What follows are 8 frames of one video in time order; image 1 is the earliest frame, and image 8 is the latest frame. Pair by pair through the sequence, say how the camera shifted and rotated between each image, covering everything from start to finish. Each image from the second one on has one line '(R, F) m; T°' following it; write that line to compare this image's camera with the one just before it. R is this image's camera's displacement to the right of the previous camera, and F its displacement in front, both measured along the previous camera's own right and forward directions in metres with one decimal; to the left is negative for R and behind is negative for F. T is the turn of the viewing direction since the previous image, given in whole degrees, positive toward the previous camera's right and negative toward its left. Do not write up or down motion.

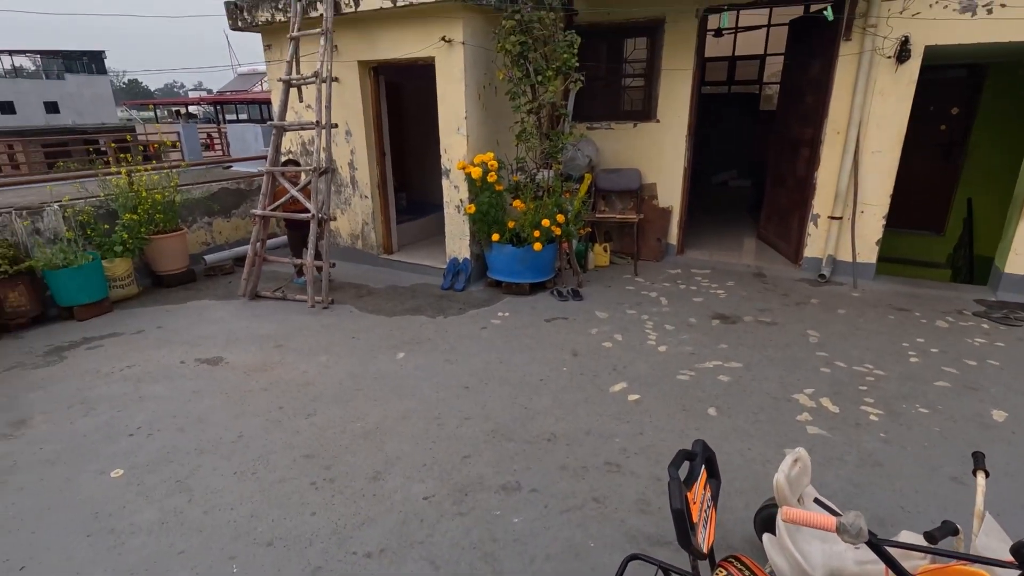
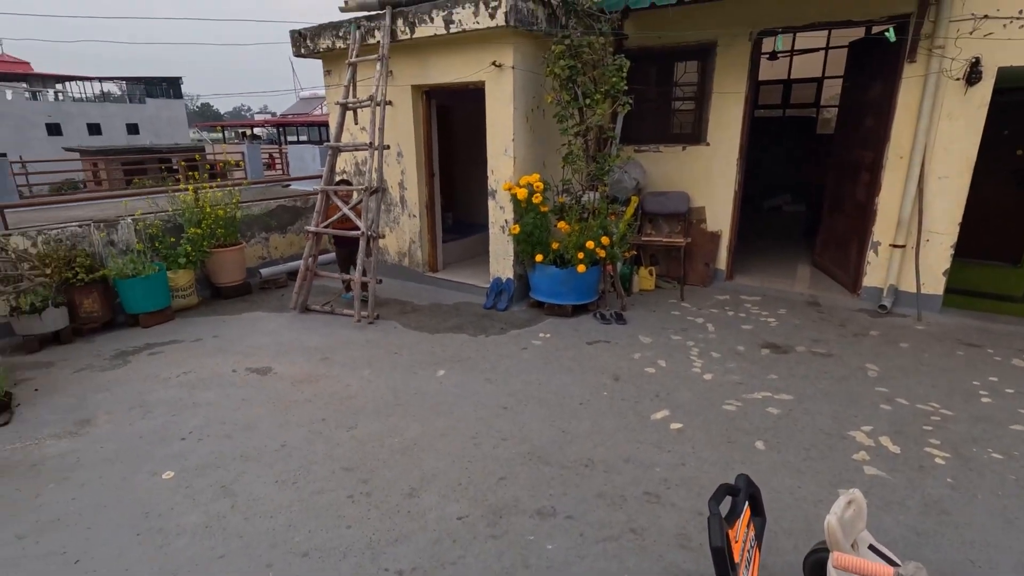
(0.0, 0.0) m; -5°
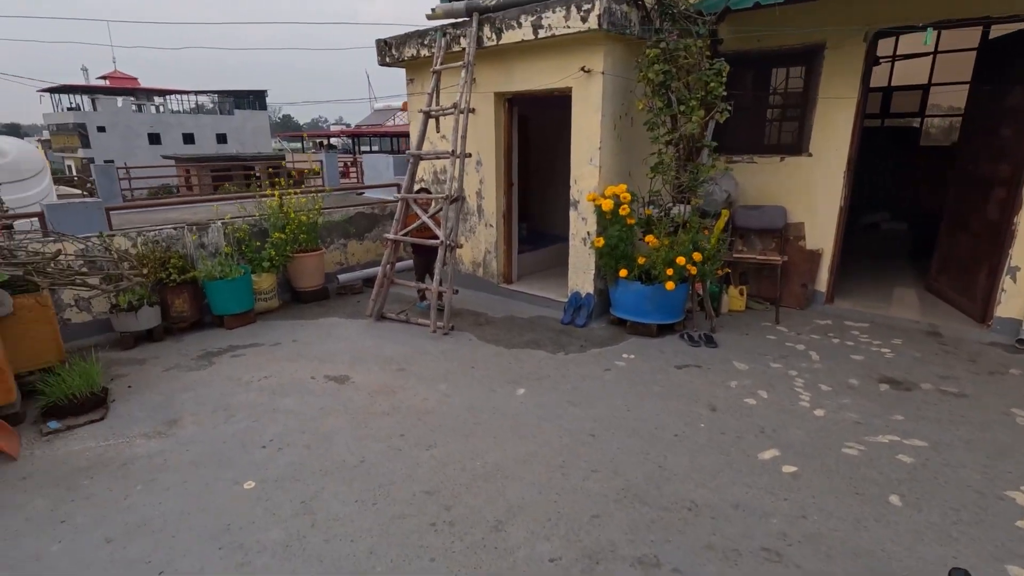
(-0.2, +0.2) m; -6°
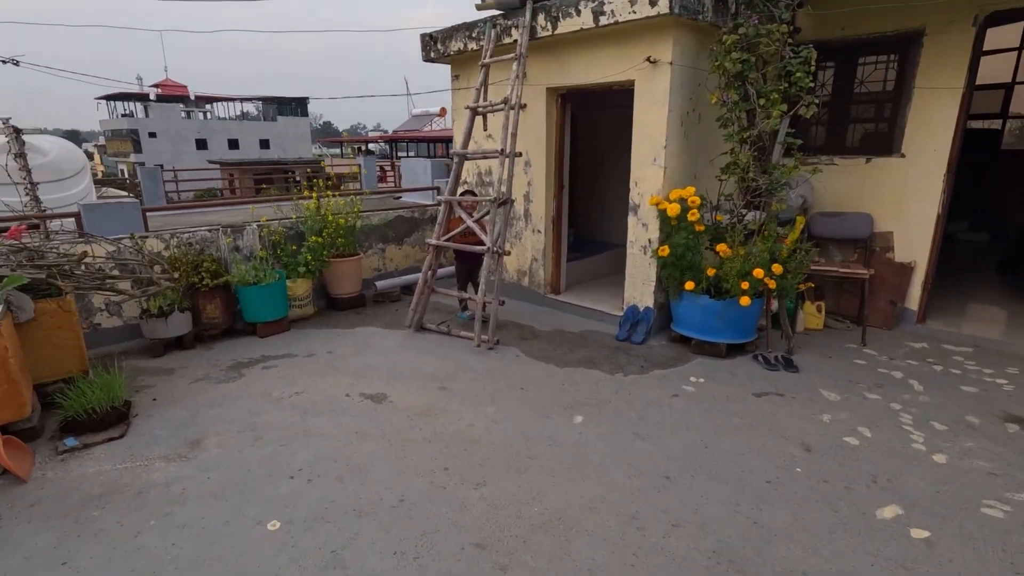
(-0.2, +0.4) m; -3°
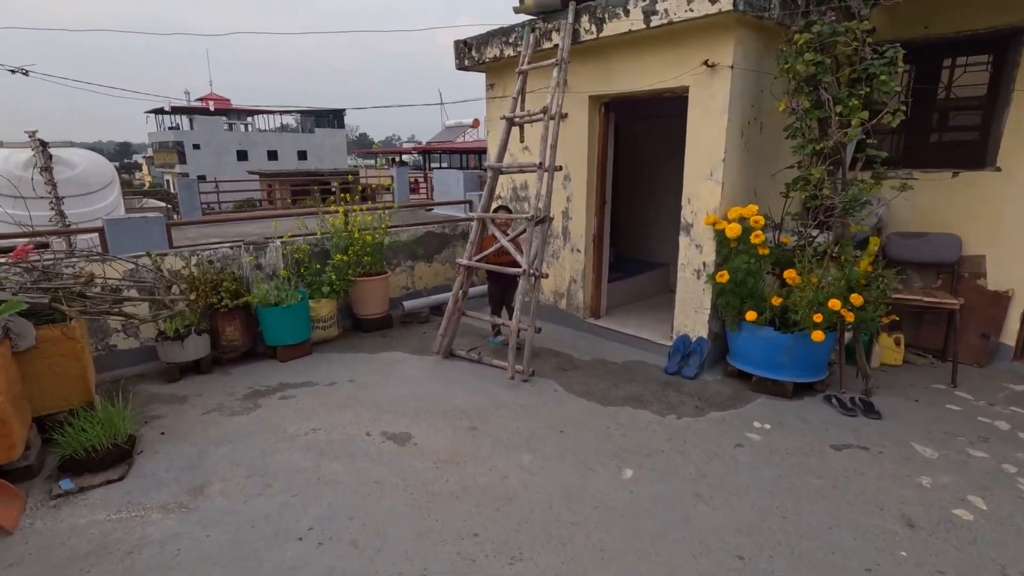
(-0.1, +0.4) m; -3°
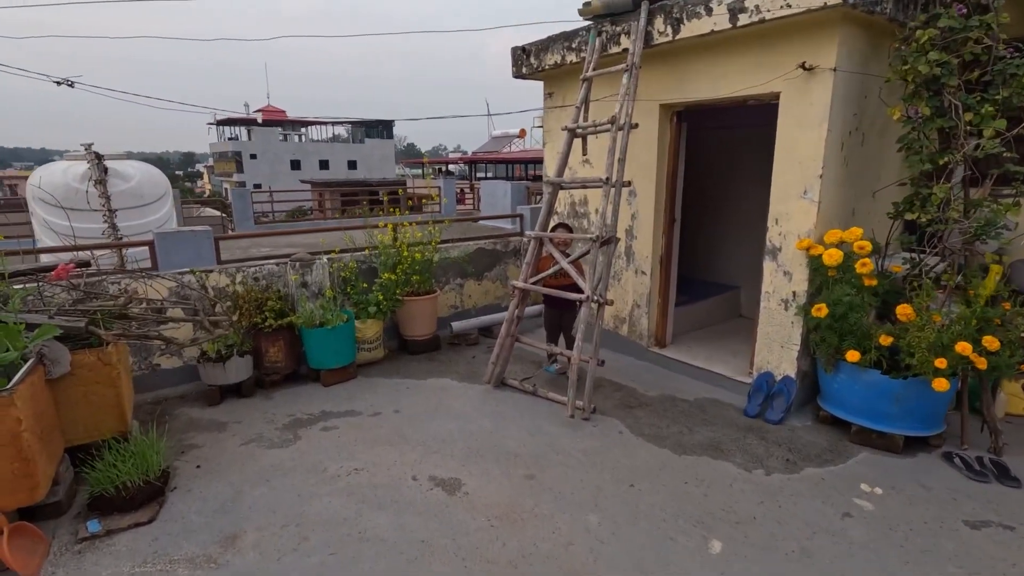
(-0.1, +0.4) m; -4°
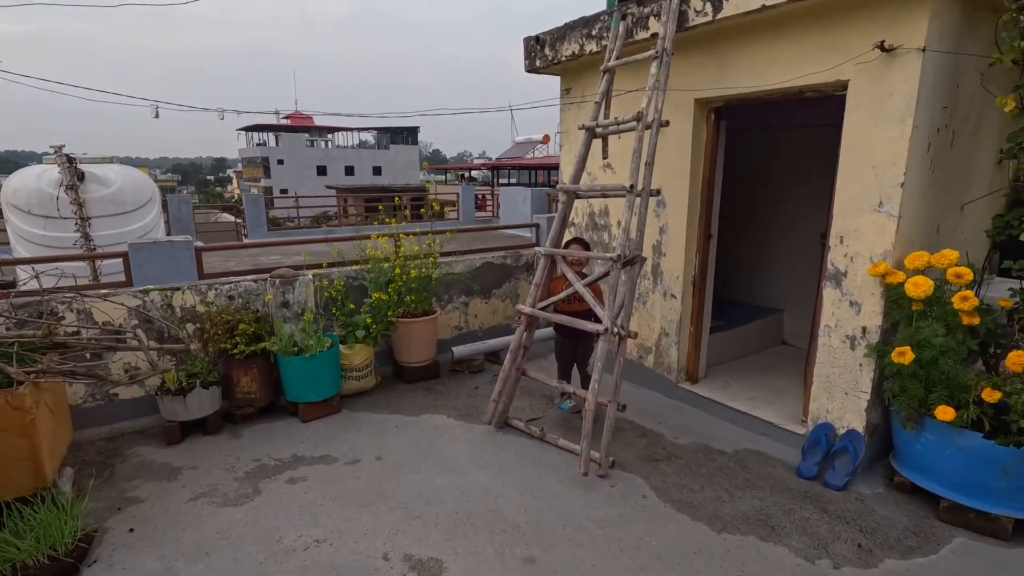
(+0.1, +0.6) m; -2°
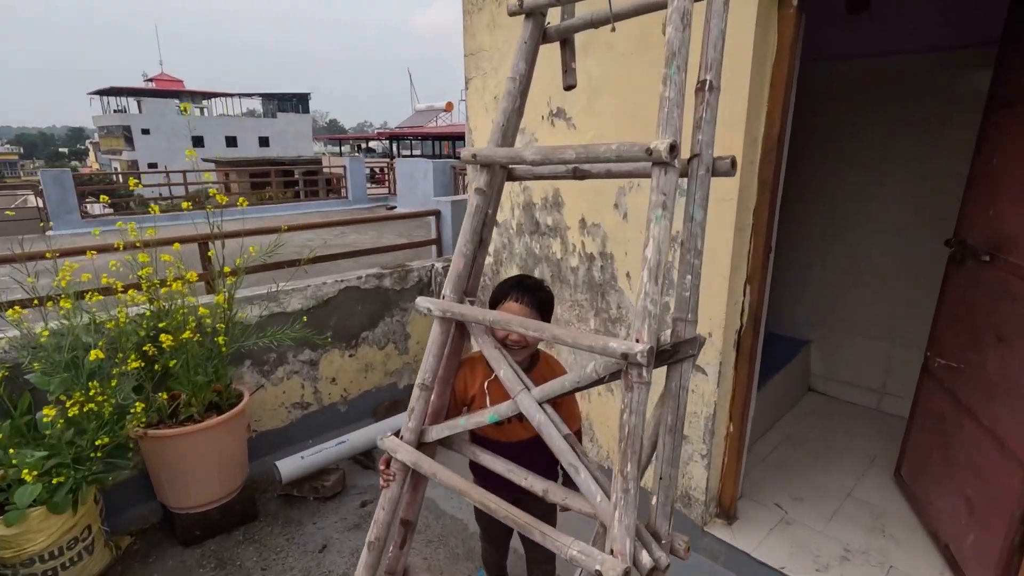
(+0.2, +2.1) m; +9°
